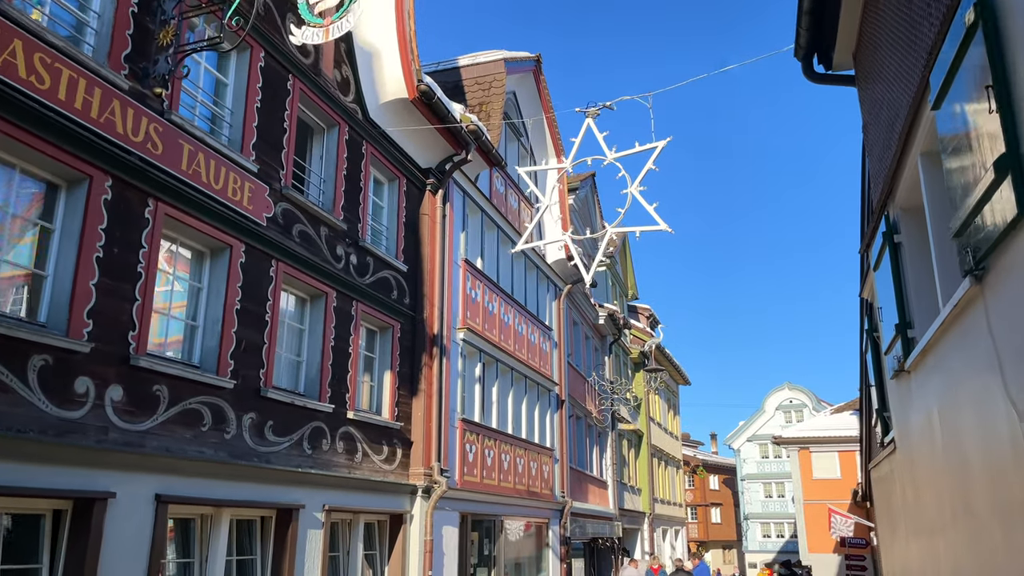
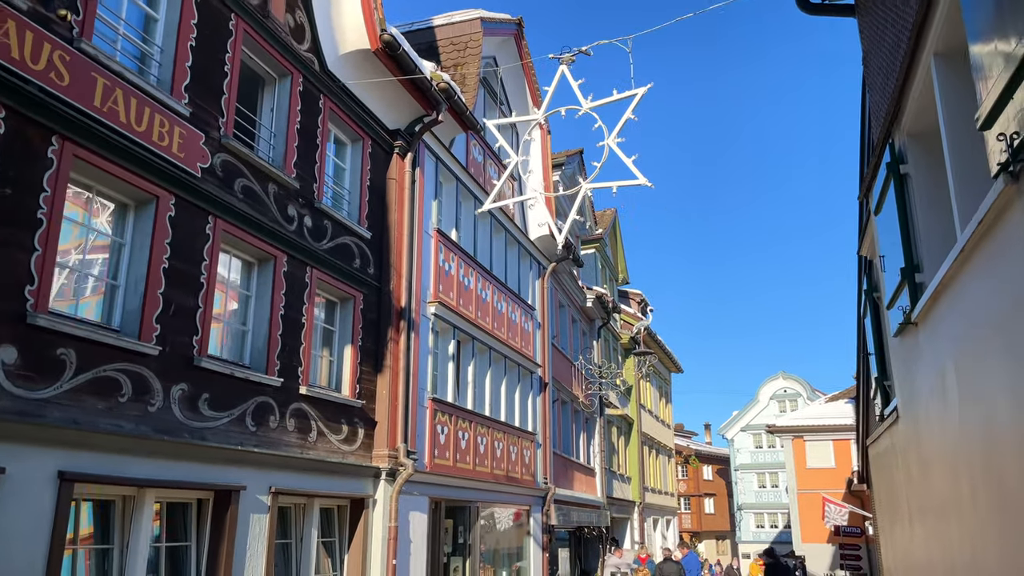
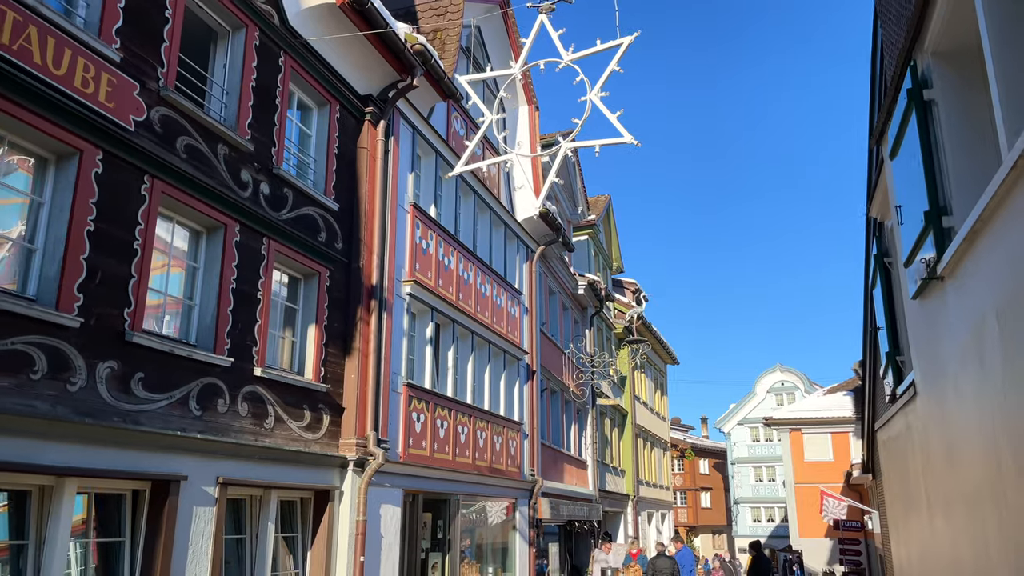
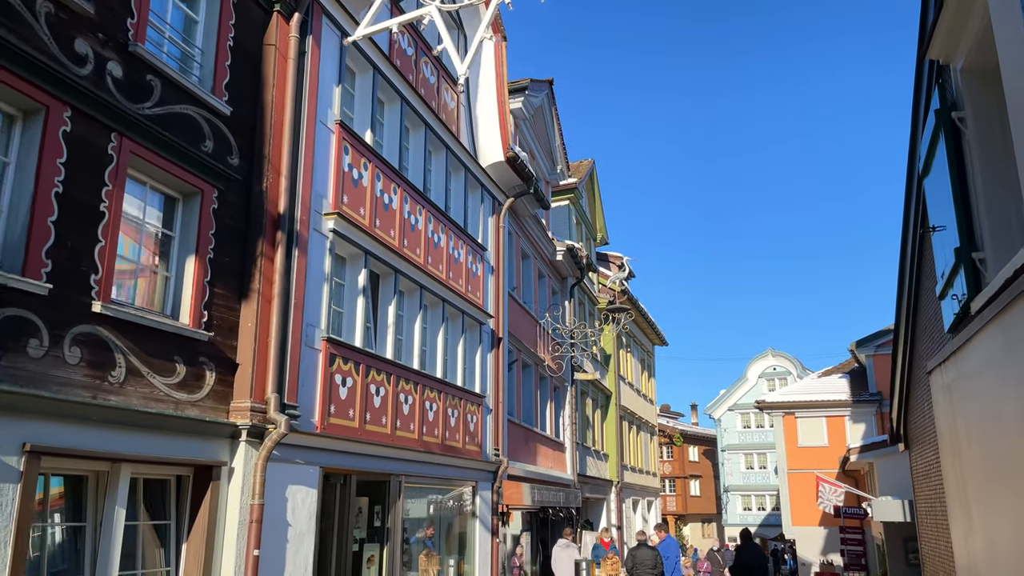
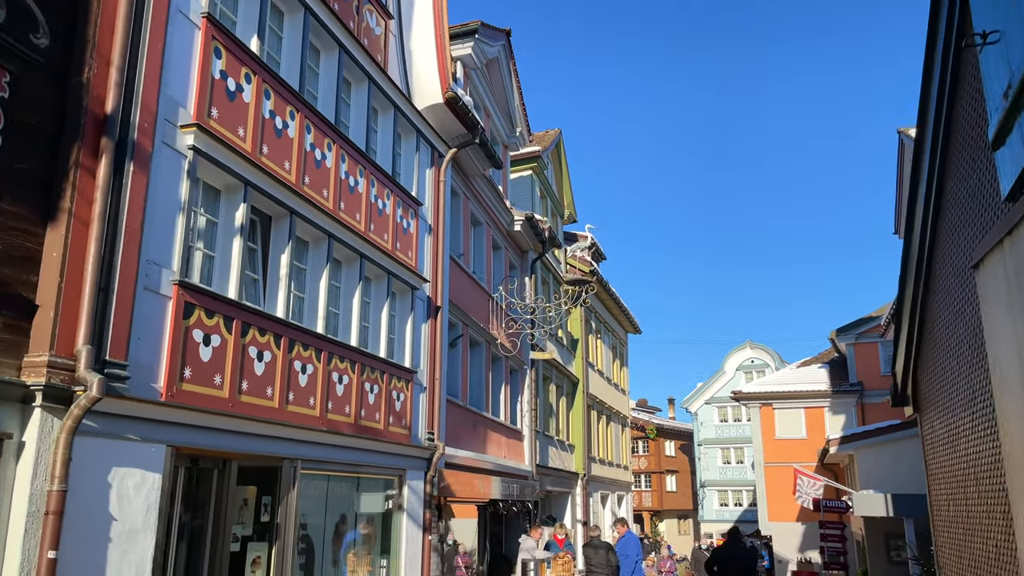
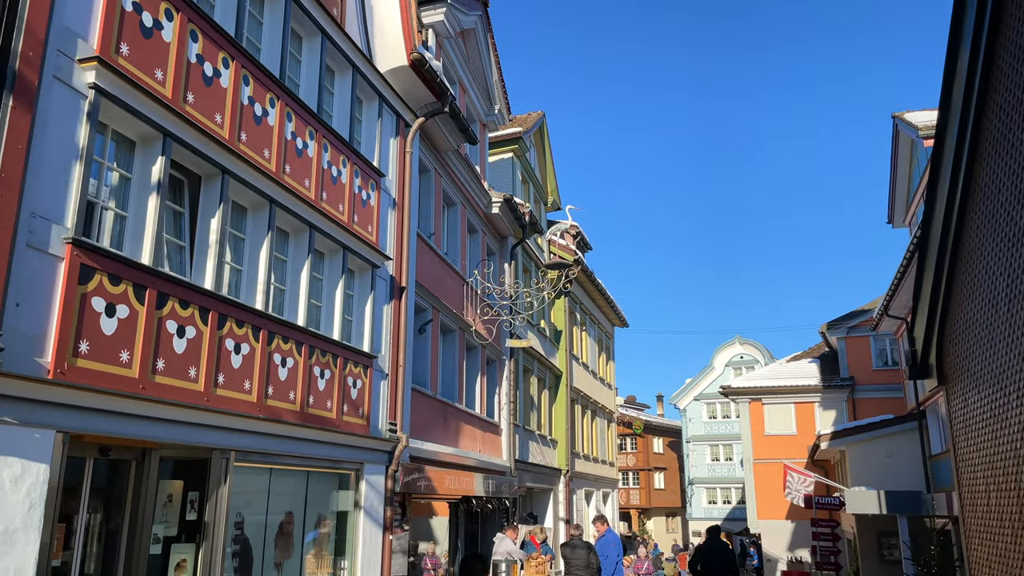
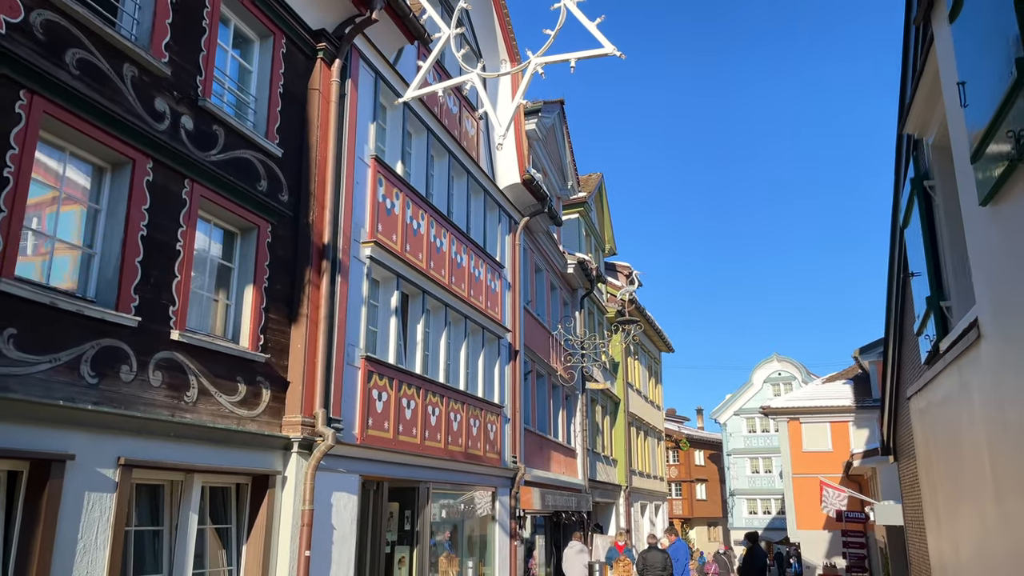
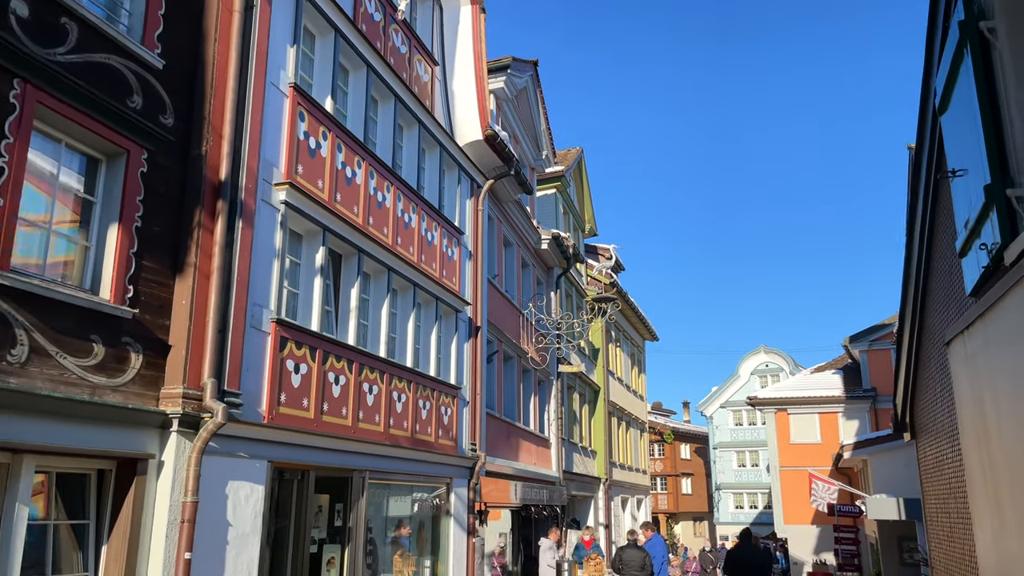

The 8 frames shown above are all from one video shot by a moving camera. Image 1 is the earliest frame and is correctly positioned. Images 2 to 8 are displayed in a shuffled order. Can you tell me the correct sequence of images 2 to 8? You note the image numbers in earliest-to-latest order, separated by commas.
2, 3, 7, 4, 8, 5, 6
